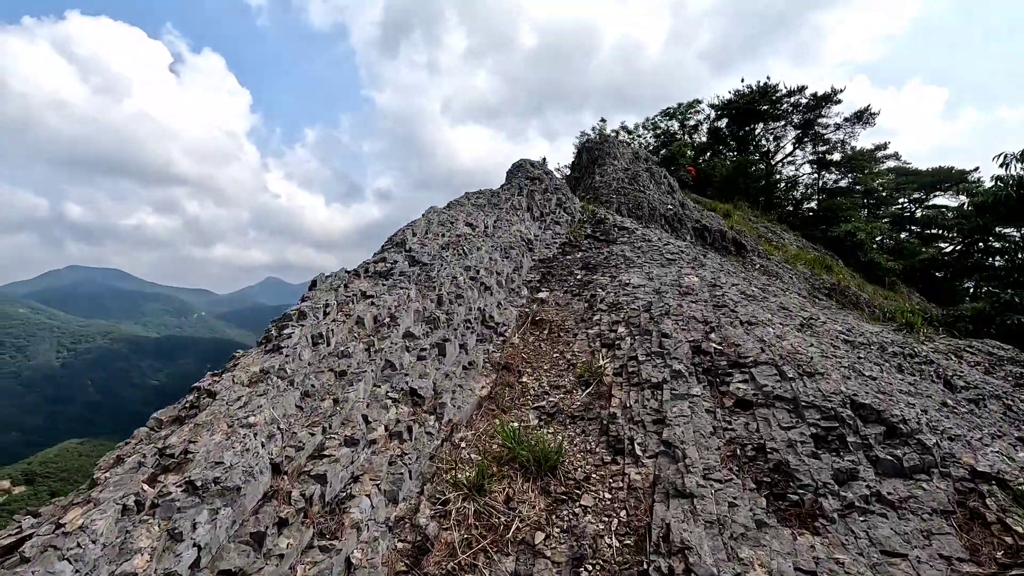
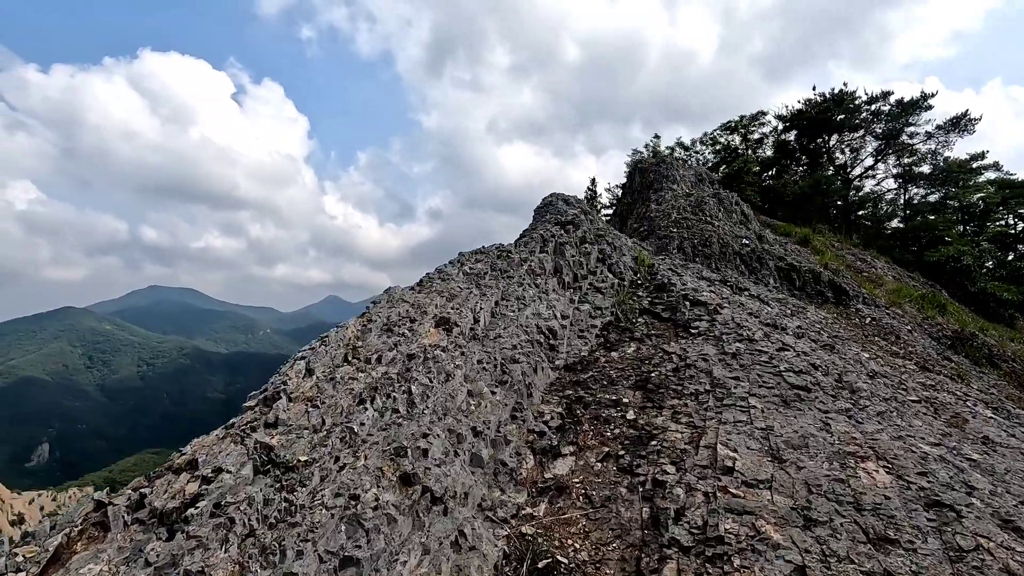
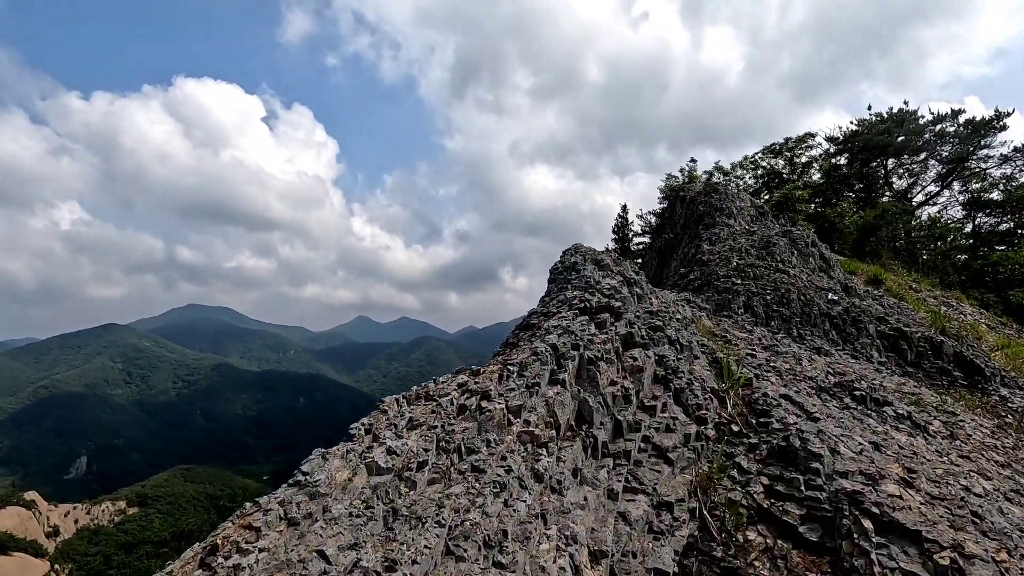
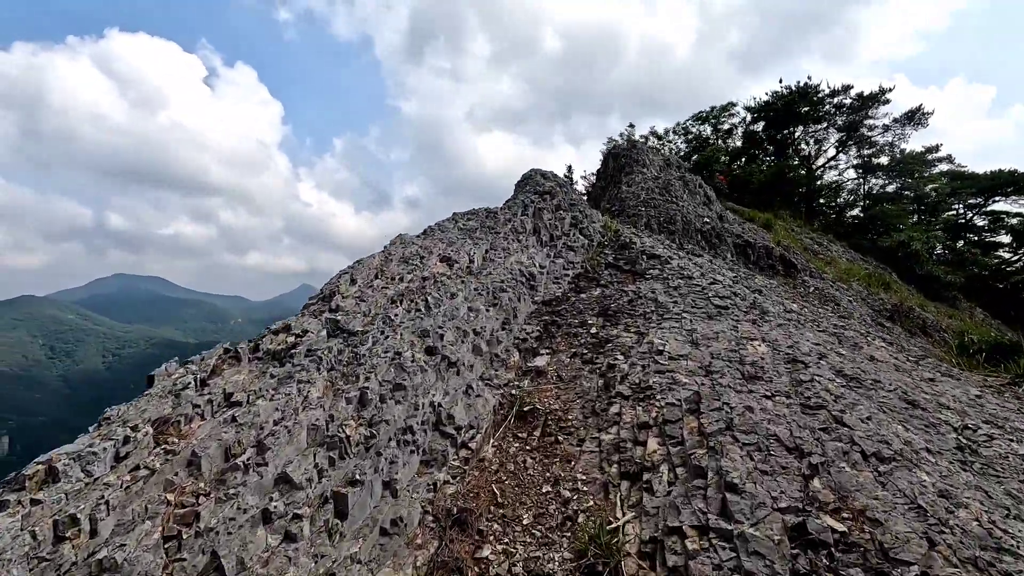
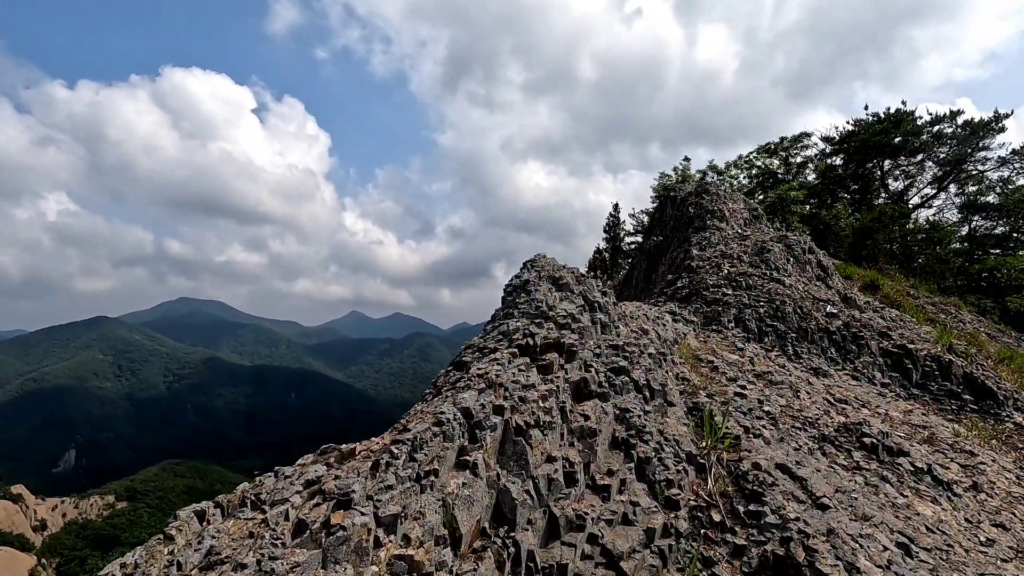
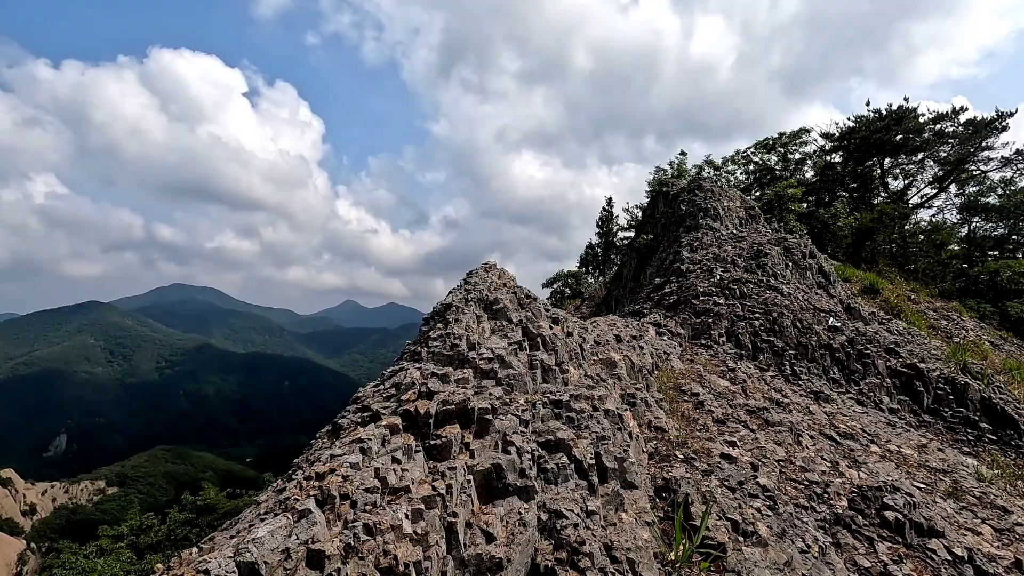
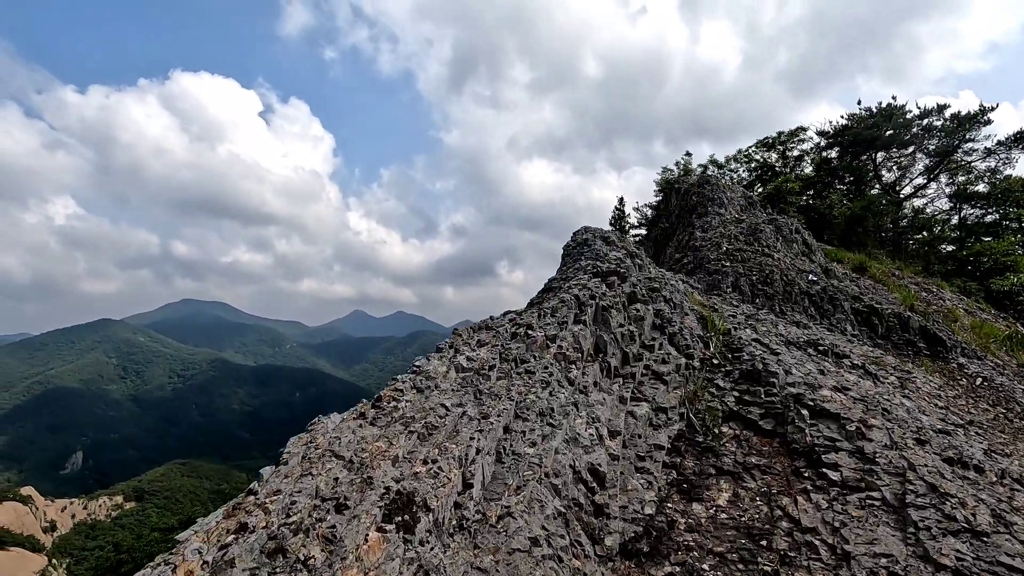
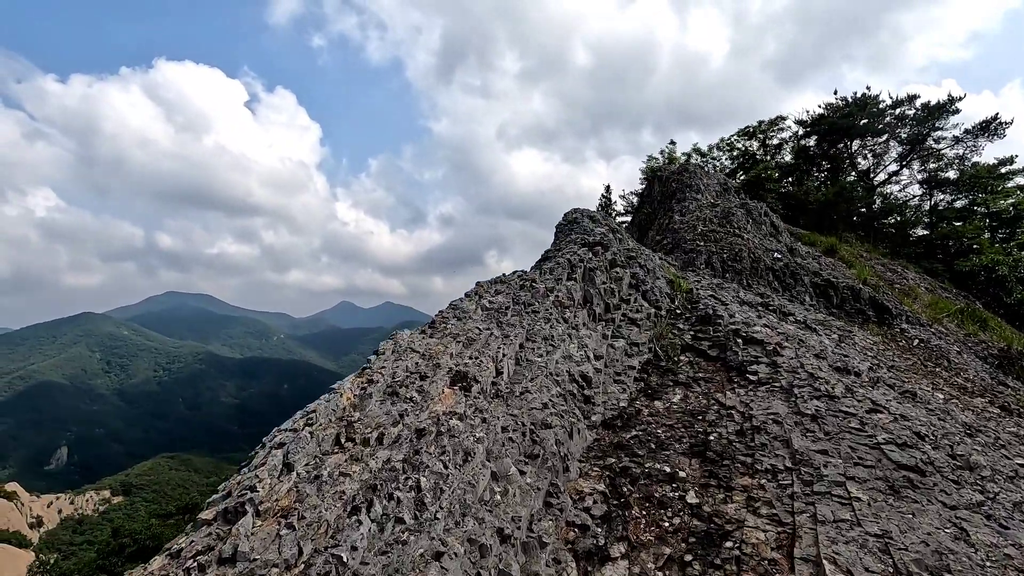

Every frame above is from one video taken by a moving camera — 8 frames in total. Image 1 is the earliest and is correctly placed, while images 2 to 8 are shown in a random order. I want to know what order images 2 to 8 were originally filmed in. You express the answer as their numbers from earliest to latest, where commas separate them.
4, 2, 8, 7, 3, 5, 6
